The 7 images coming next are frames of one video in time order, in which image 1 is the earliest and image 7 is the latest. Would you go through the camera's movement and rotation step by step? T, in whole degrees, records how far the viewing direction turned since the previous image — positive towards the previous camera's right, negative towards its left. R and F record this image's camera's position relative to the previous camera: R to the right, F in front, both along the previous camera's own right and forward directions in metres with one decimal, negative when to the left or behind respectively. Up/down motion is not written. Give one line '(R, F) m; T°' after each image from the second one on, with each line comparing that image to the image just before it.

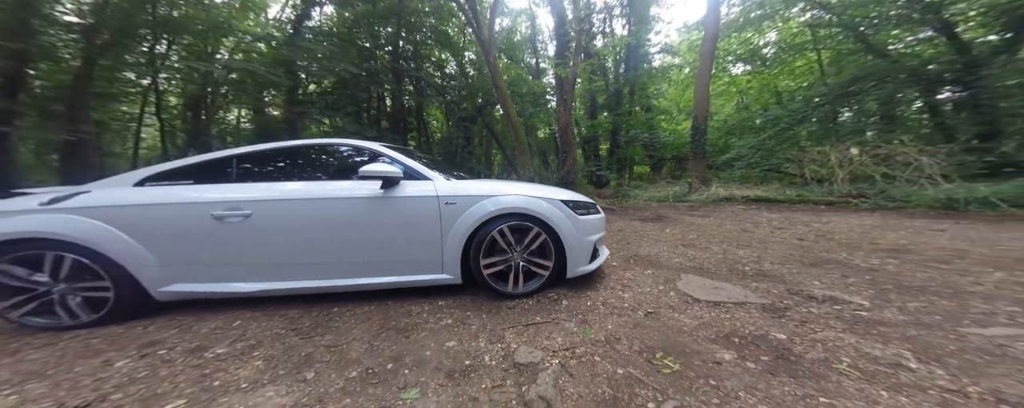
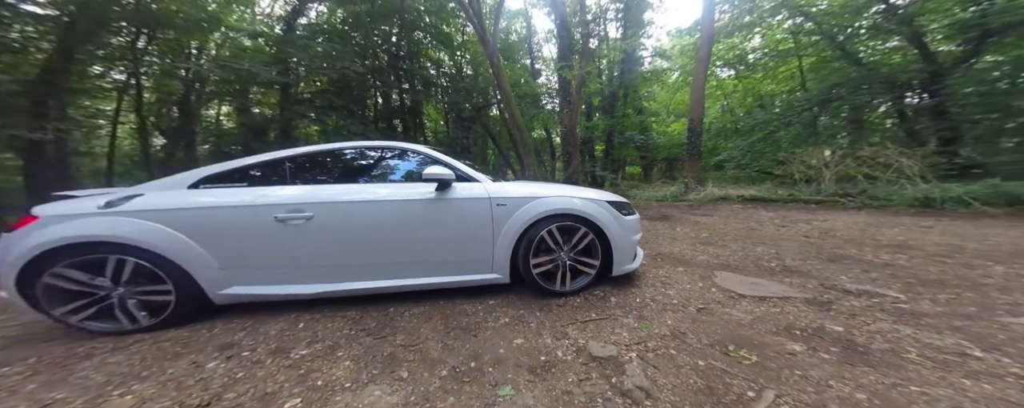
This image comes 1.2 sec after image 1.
(-0.5, 0.0) m; +2°
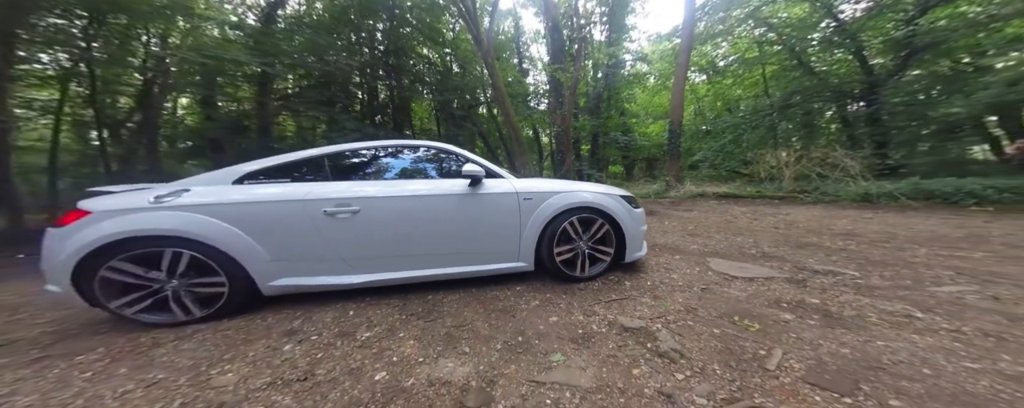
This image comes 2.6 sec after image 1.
(-0.4, -0.2) m; +5°
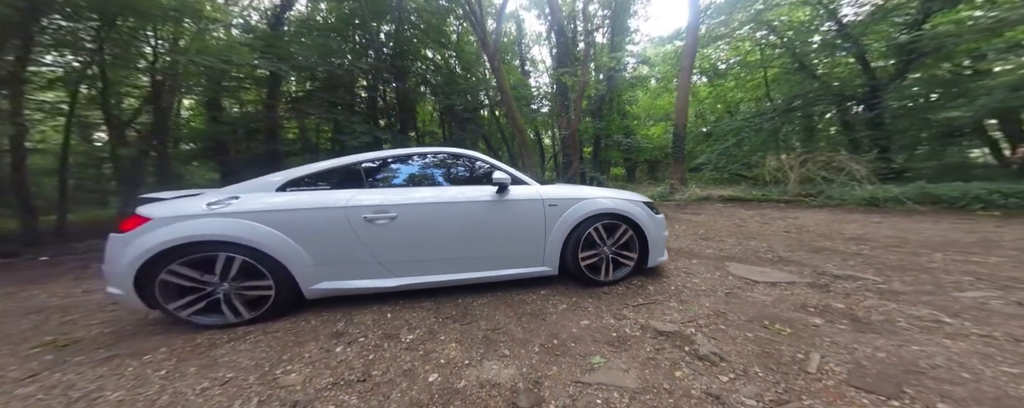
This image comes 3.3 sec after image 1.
(-0.2, -0.1) m; 0°
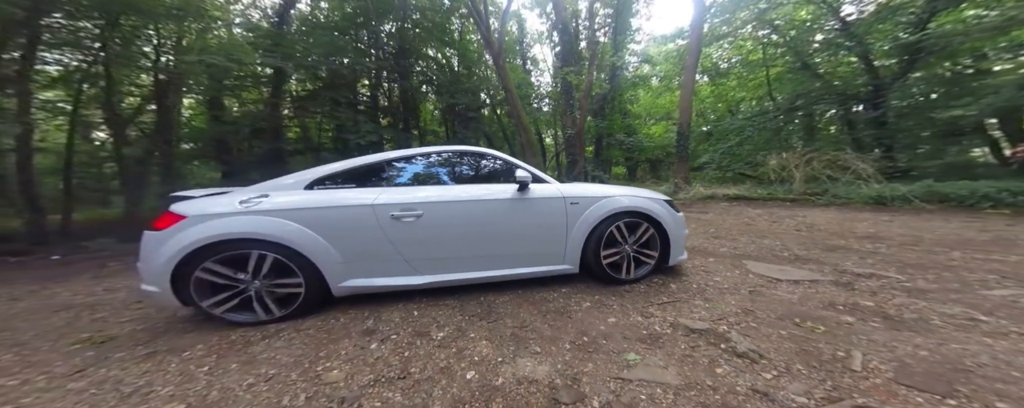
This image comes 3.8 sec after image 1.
(-0.2, 0.0) m; 0°
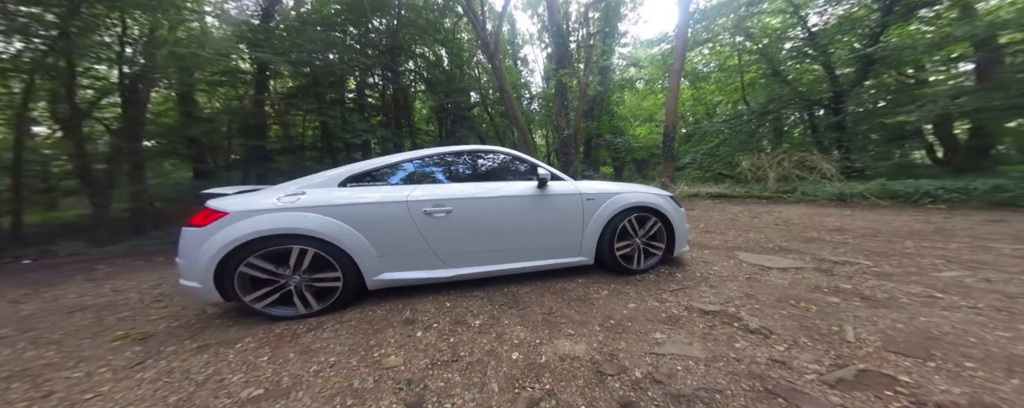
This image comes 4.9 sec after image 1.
(-0.3, -0.1) m; +3°
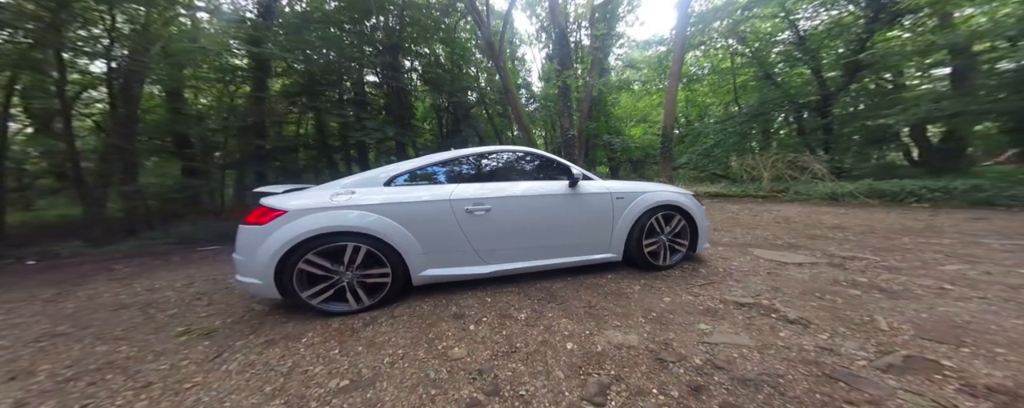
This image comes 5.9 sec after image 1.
(-0.4, 0.0) m; +2°
